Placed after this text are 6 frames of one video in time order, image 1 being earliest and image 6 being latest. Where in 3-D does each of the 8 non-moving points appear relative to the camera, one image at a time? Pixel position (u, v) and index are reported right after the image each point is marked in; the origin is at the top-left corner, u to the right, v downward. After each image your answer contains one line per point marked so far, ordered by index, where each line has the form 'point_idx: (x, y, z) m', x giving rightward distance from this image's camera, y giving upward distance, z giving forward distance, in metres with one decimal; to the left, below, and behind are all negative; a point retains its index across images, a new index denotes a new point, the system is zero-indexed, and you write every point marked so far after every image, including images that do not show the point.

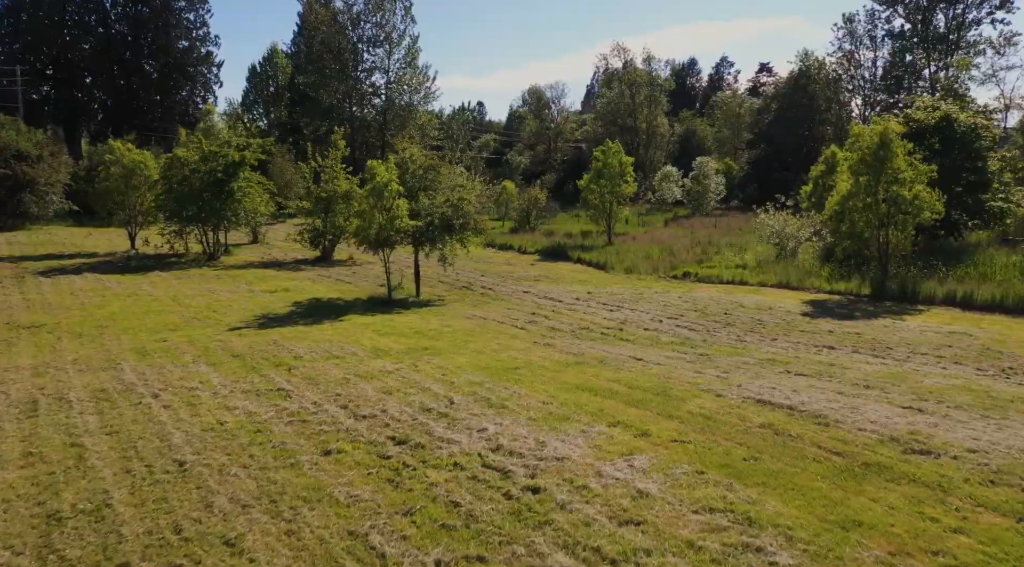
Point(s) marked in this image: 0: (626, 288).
0: (+2.7, -0.2, +20.0) m
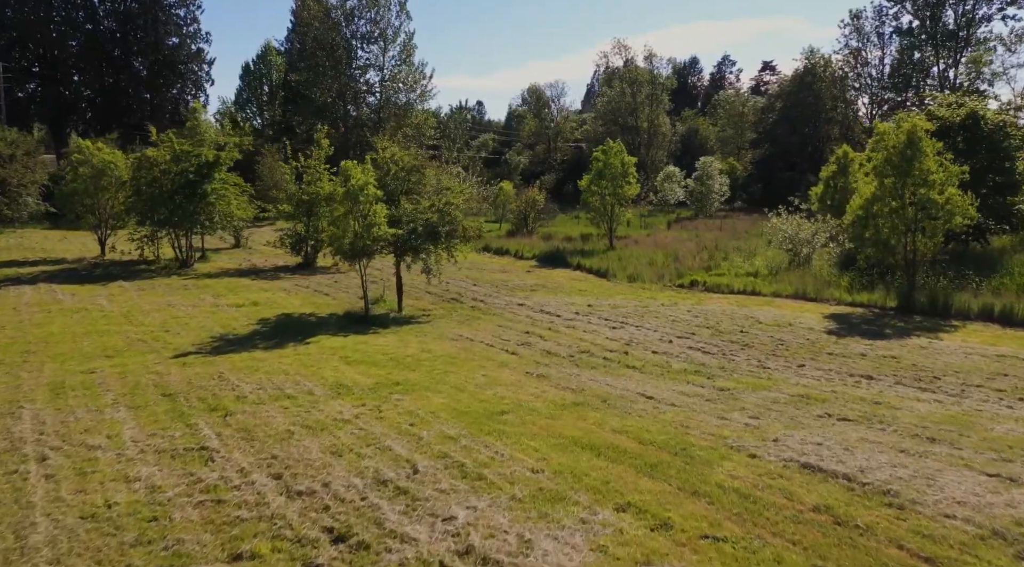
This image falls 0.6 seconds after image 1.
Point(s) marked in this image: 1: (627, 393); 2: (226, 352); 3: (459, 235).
0: (+2.6, -0.4, +18.4) m
1: (+1.3, -1.2, +8.8) m
2: (-3.7, -0.9, +10.8) m
3: (-1.0, +0.9, +15.2) m
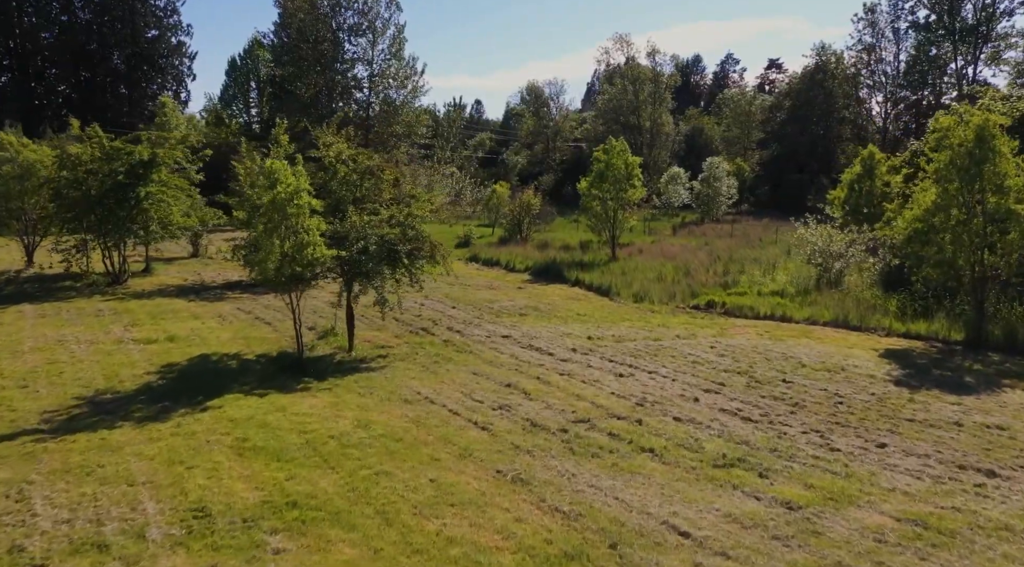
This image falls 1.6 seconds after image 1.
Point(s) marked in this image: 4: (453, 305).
0: (+2.3, -0.9, +15.3) m
1: (+1.0, -1.7, +5.7) m
2: (-4.0, -1.4, +7.6) m
3: (-1.2, +0.4, +12.1) m
4: (-1.3, -0.5, +17.5) m
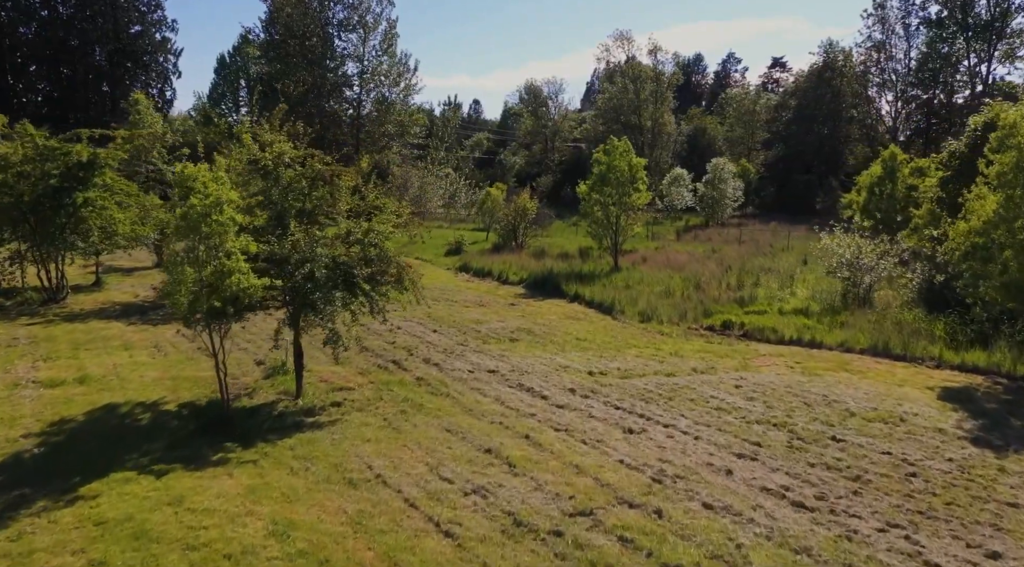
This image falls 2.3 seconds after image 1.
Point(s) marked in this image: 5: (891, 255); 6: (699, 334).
0: (+2.1, -1.2, +13.0) m
1: (+0.8, -2.0, +3.5) m
2: (-4.2, -1.7, +5.4) m
3: (-1.4, 0.0, +9.9) m
4: (-1.5, -0.8, +15.3) m
5: (+8.7, +0.7, +18.9) m
6: (+3.7, -1.0, +16.4) m
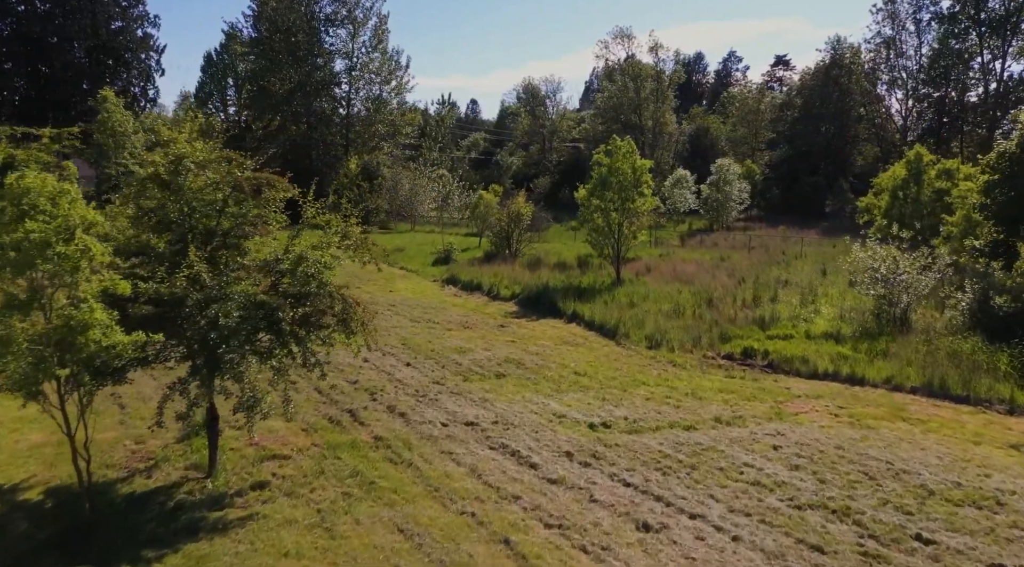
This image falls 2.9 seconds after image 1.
0: (+1.9, -1.6, +10.7) m
1: (+0.6, -2.4, +1.2) m
2: (-4.4, -2.1, +3.1) m
3: (-1.6, -0.3, +7.6) m
4: (-1.7, -1.2, +13.0) m
5: (+8.5, +0.3, +16.6) m
6: (+3.5, -1.4, +14.1) m
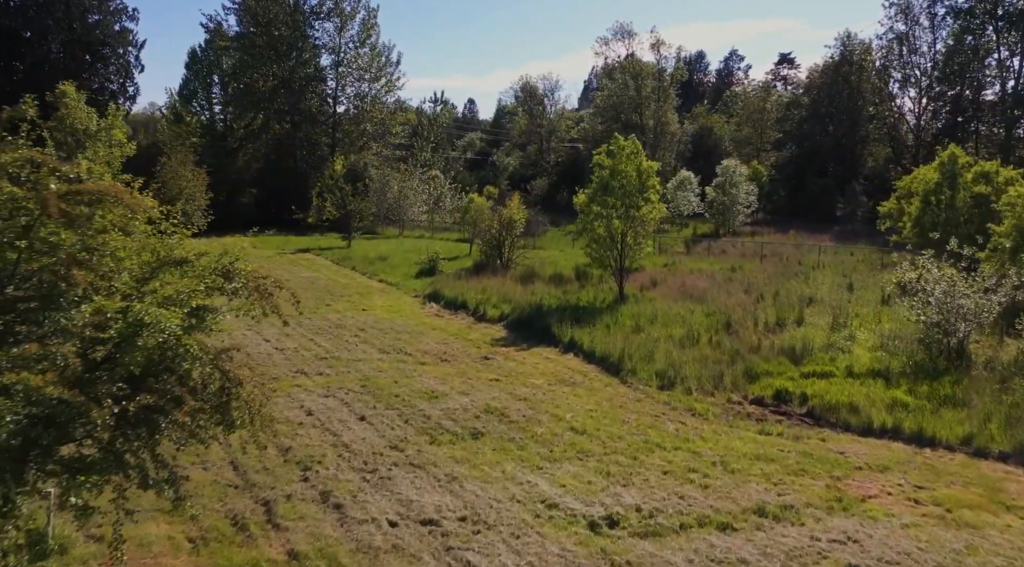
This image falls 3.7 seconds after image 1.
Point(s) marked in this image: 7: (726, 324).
0: (+1.6, -2.1, +8.1) m
1: (+0.4, -2.8, -1.4) m
2: (-4.6, -2.5, +0.4) m
3: (-1.9, -0.8, +4.9) m
4: (-1.9, -1.7, +10.3) m
5: (+8.2, -0.2, +13.9) m
6: (+3.3, -1.8, +11.5) m
7: (+4.5, -0.8, +17.3) m
